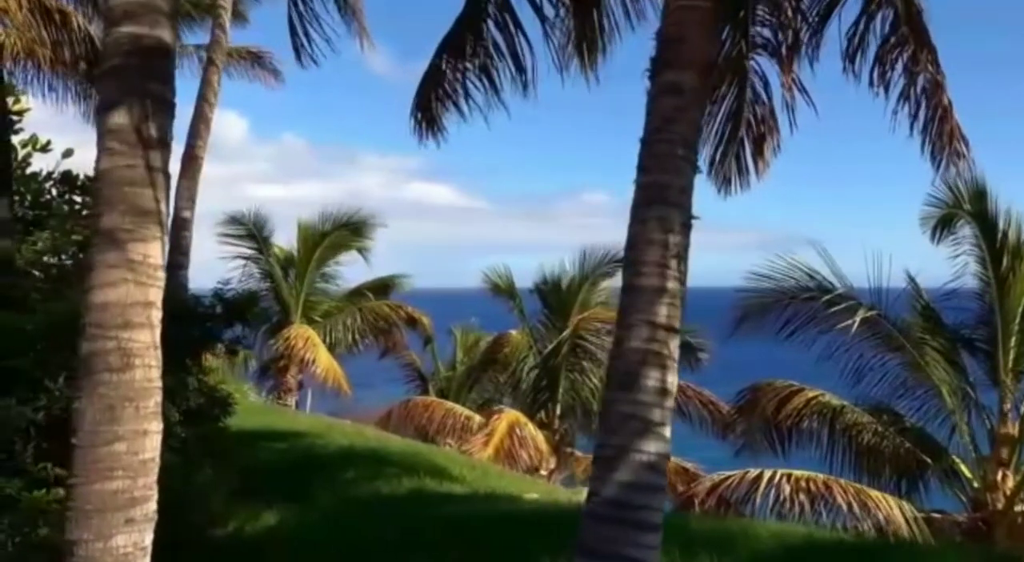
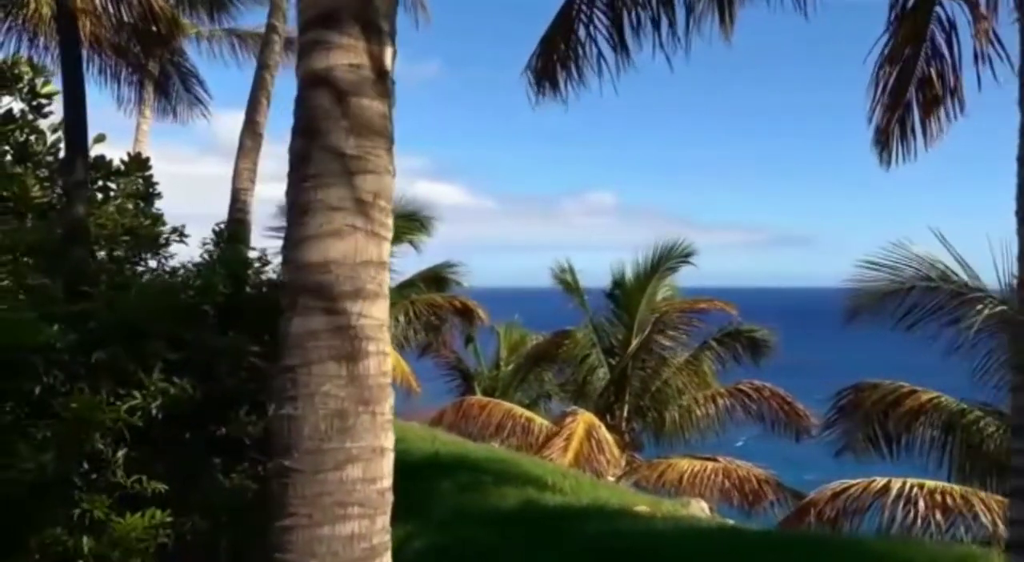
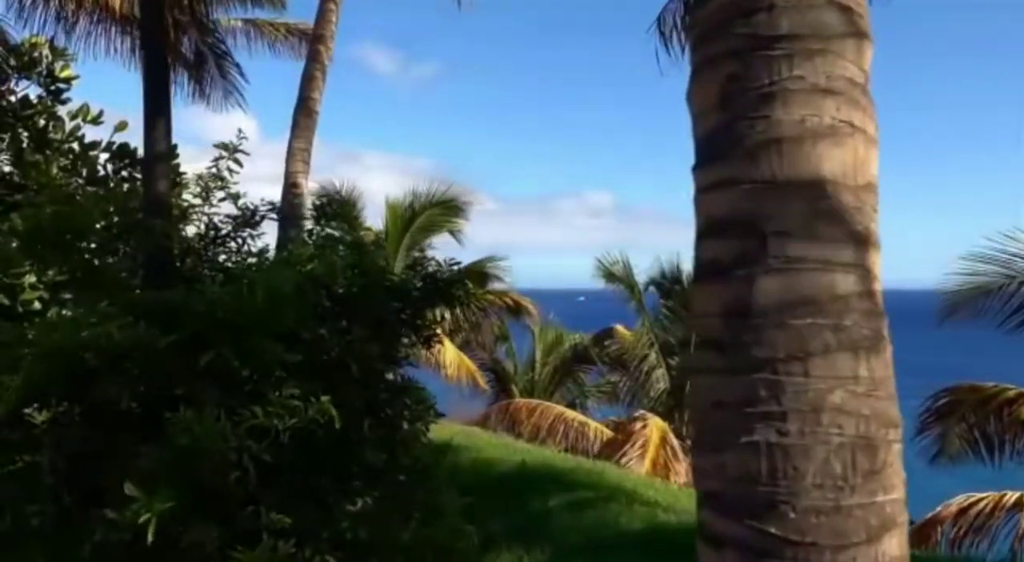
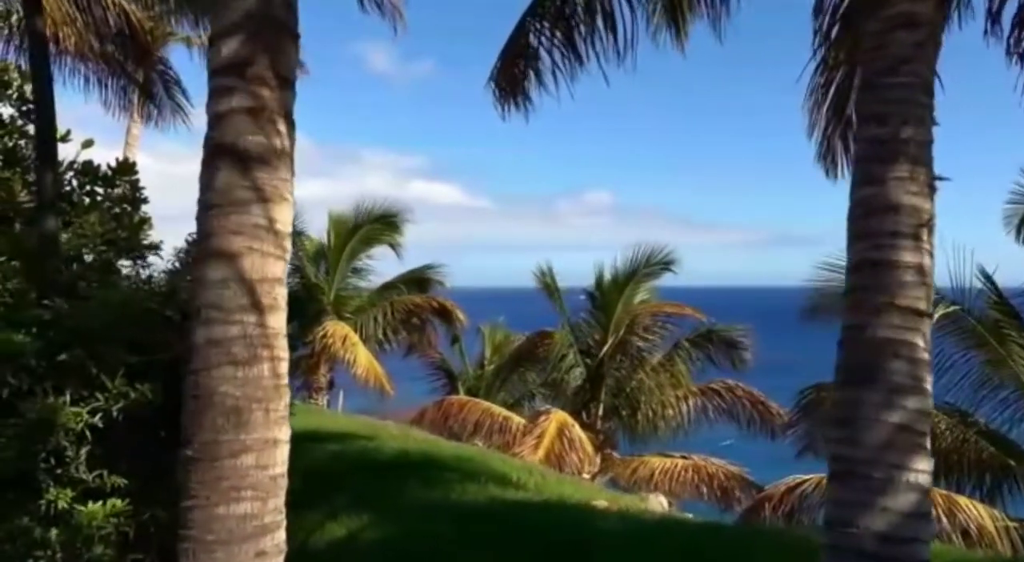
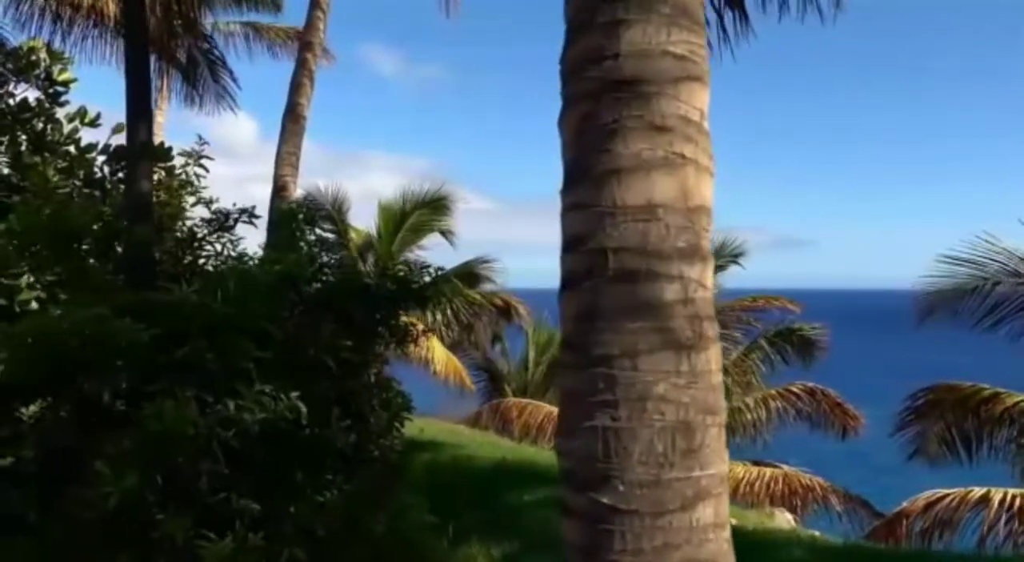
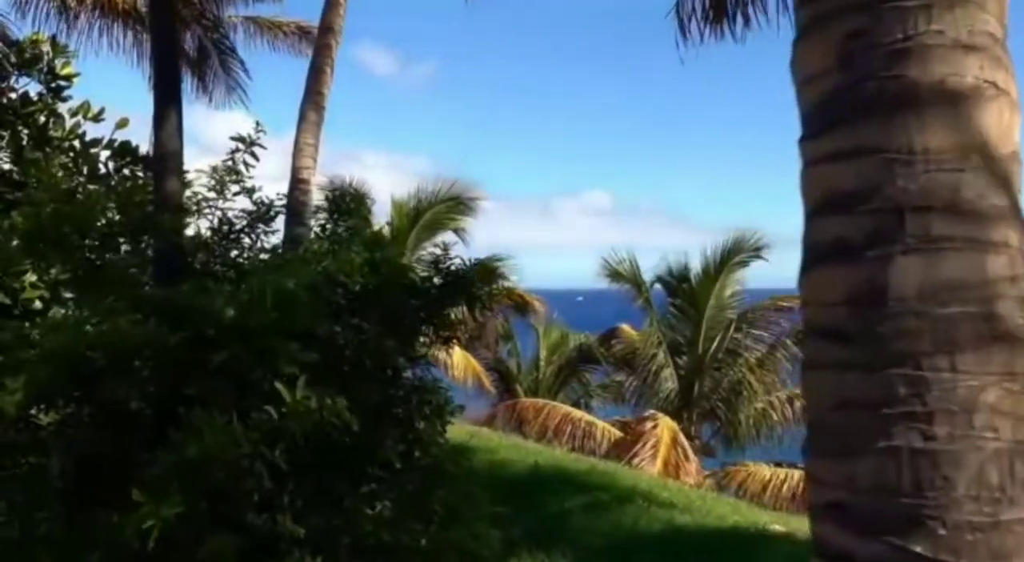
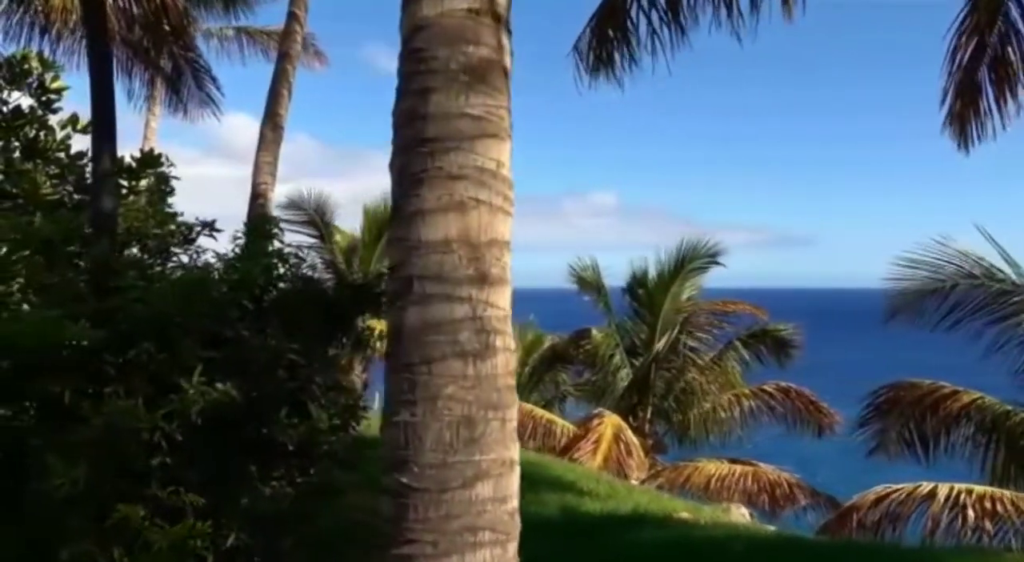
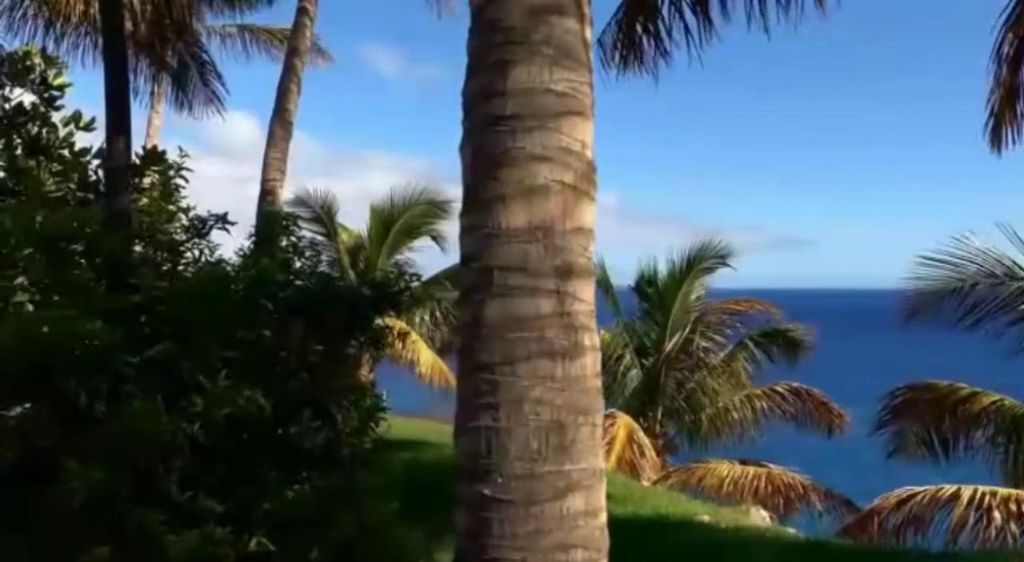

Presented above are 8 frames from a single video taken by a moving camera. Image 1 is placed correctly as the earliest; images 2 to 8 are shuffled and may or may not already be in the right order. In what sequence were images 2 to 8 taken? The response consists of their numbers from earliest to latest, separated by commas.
4, 2, 7, 8, 5, 3, 6
